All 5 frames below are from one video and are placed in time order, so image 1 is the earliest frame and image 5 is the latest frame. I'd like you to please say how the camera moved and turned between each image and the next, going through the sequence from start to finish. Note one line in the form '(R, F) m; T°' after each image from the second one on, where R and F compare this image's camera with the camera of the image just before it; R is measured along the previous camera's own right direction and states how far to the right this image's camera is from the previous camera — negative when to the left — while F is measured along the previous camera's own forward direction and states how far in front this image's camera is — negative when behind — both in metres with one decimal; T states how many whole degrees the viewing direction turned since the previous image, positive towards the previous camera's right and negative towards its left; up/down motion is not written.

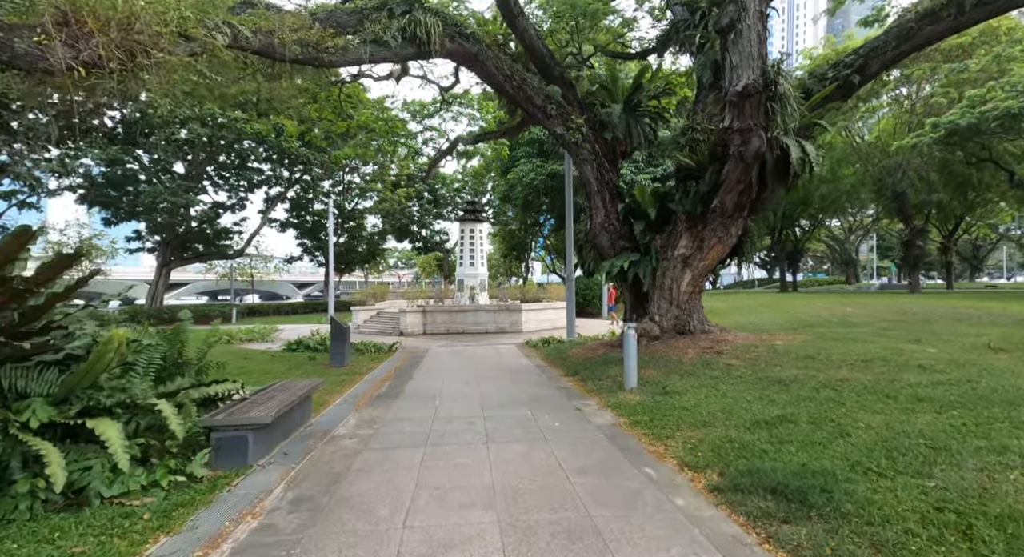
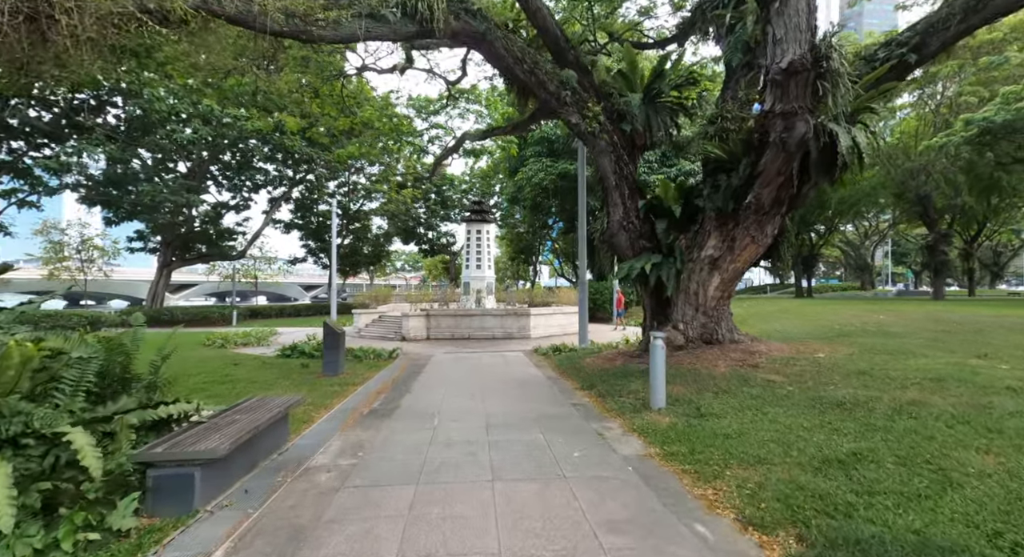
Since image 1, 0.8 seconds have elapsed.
(0.0, +0.8) m; -1°
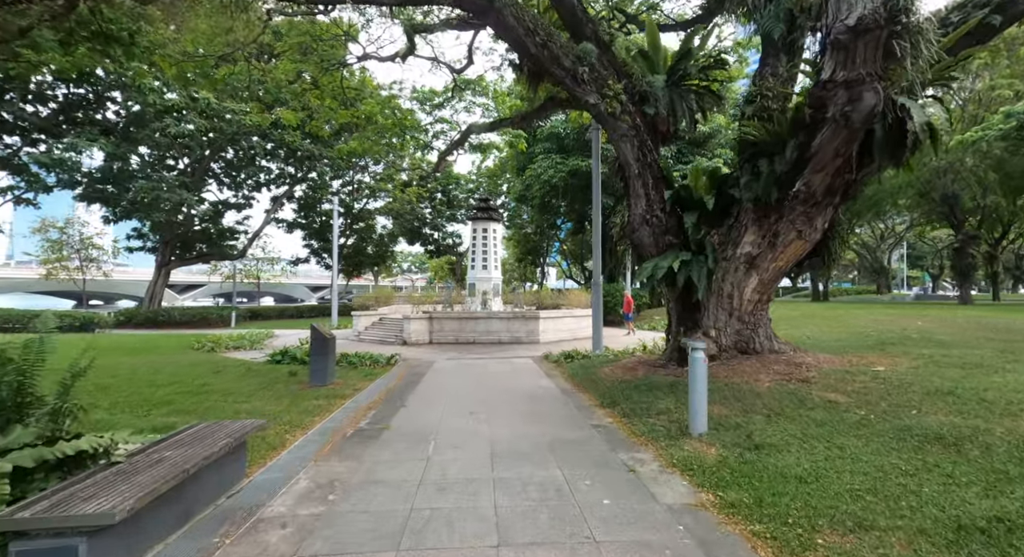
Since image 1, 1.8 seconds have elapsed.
(0.0, +1.0) m; -1°
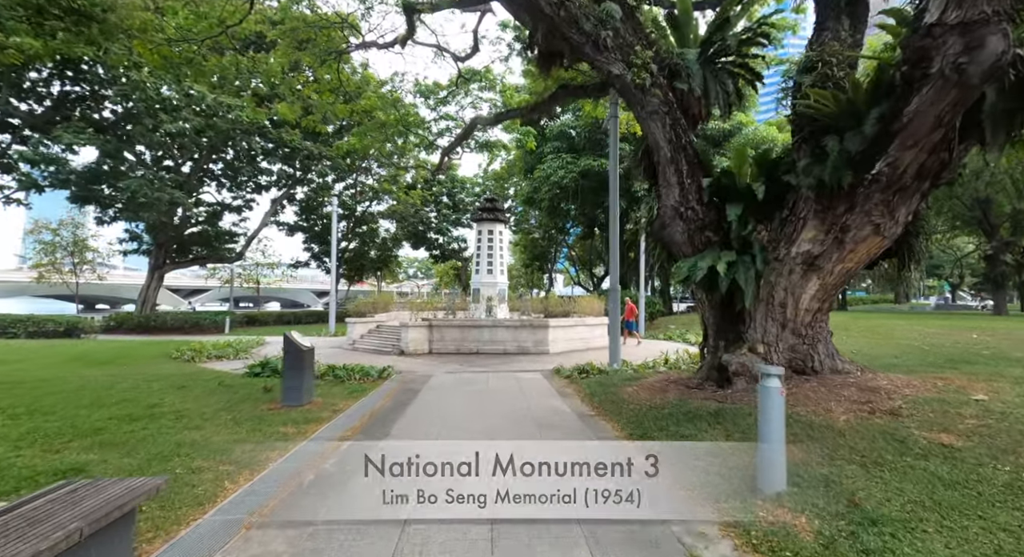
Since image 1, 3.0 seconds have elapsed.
(0.0, +1.2) m; -1°
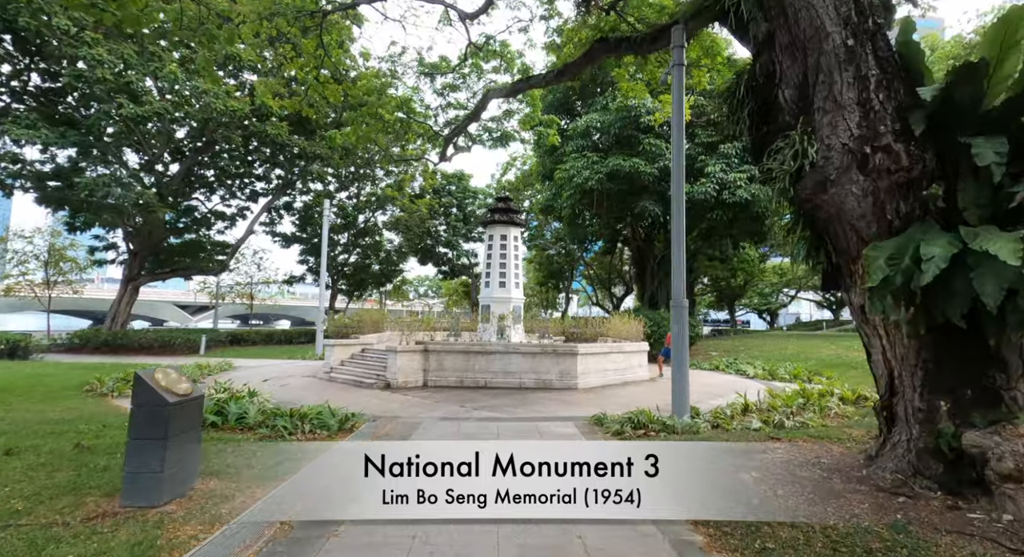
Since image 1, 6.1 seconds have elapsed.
(-0.1, +3.2) m; -1°
